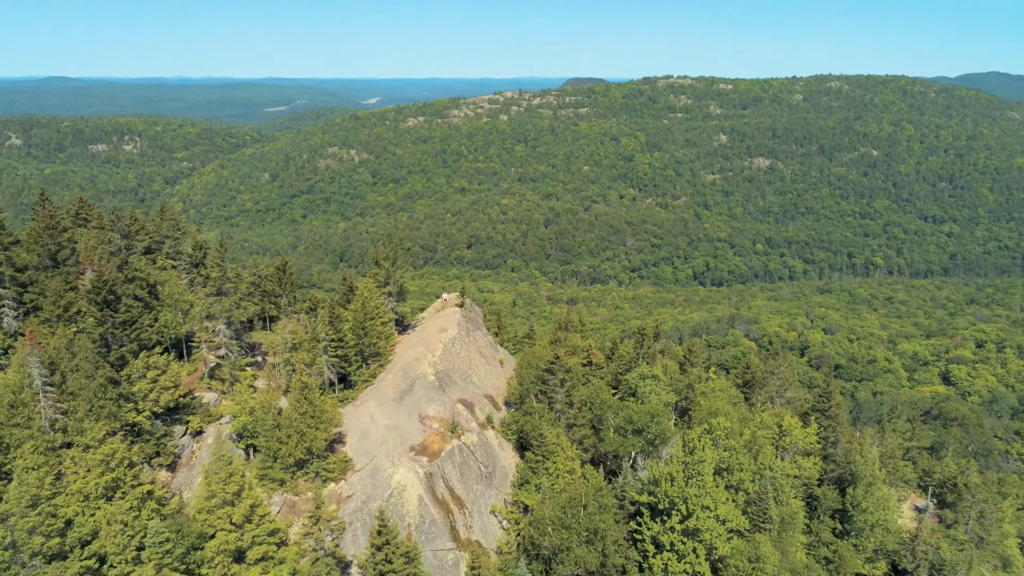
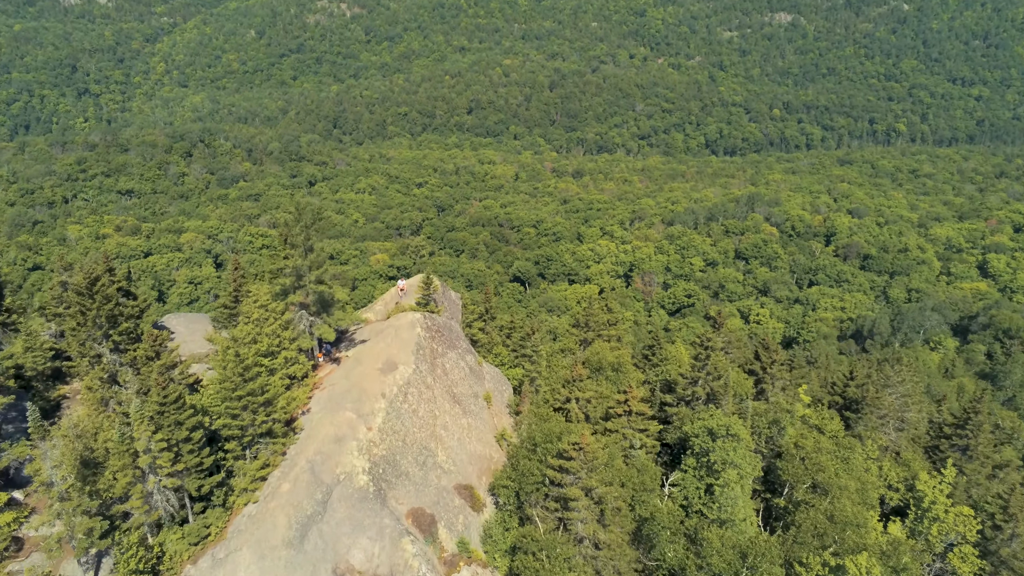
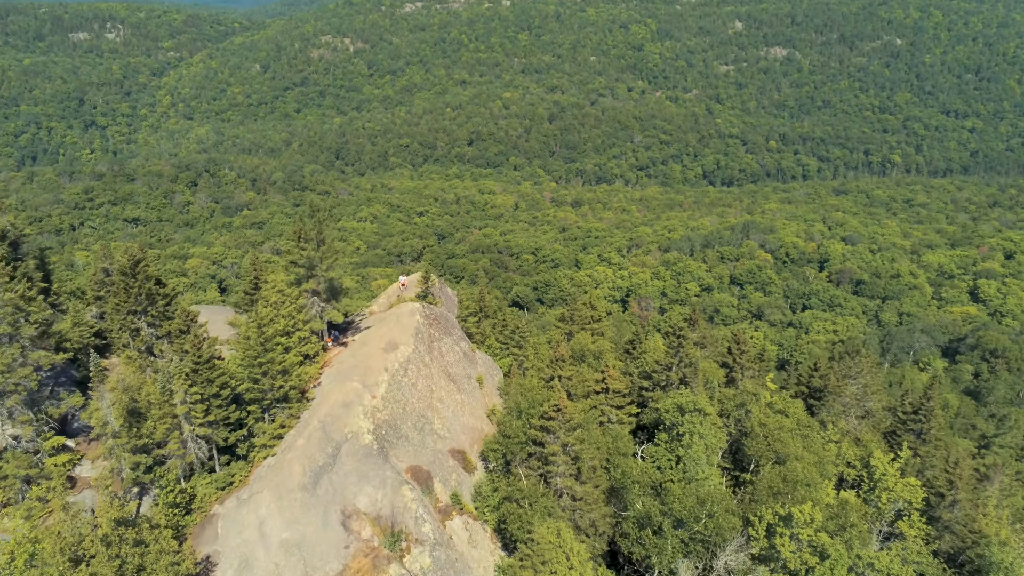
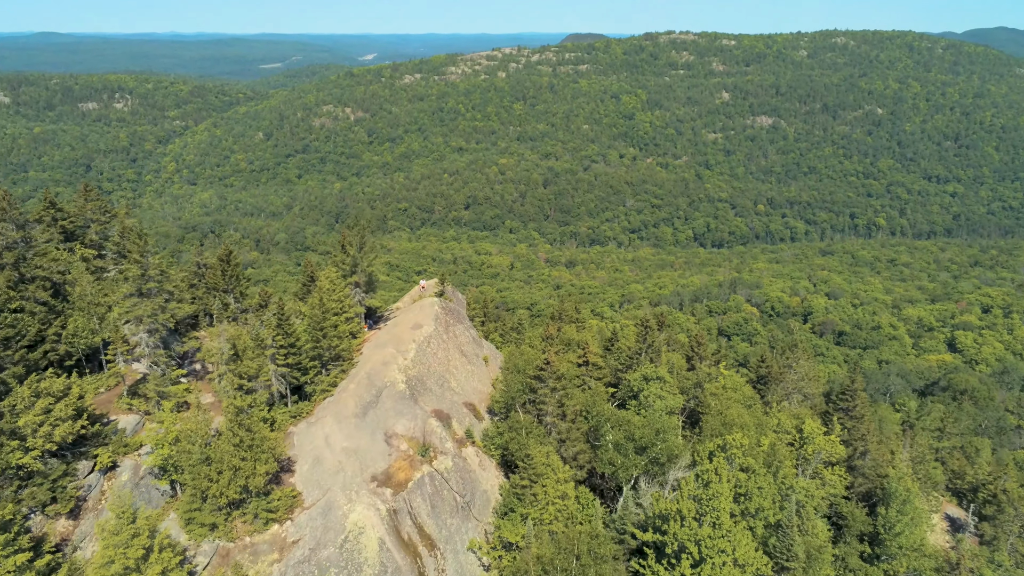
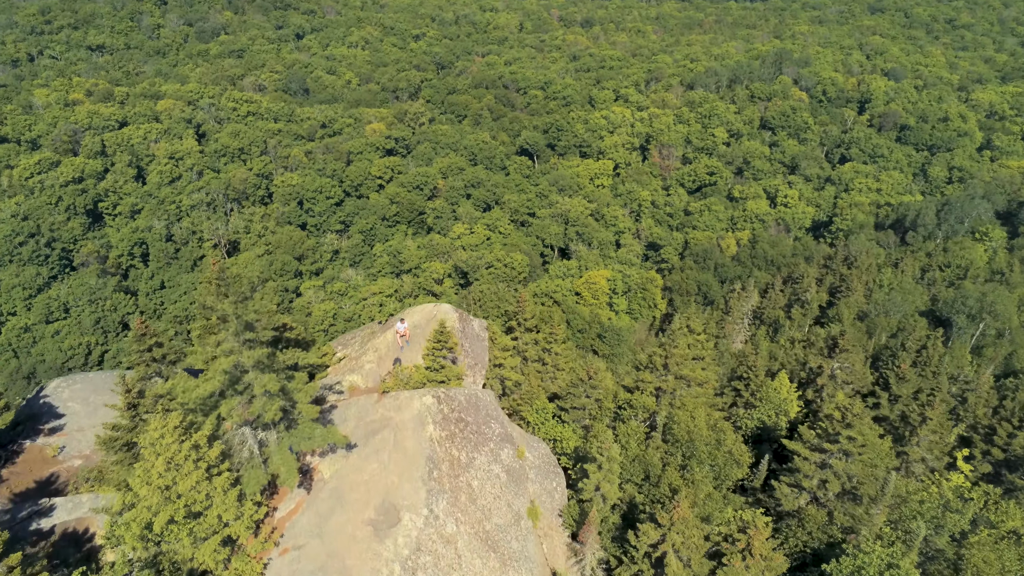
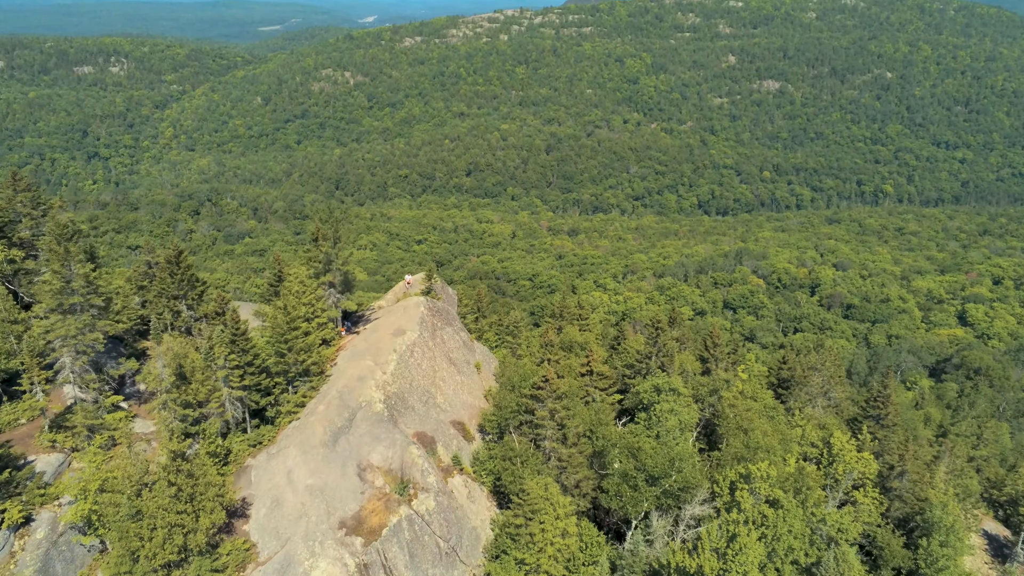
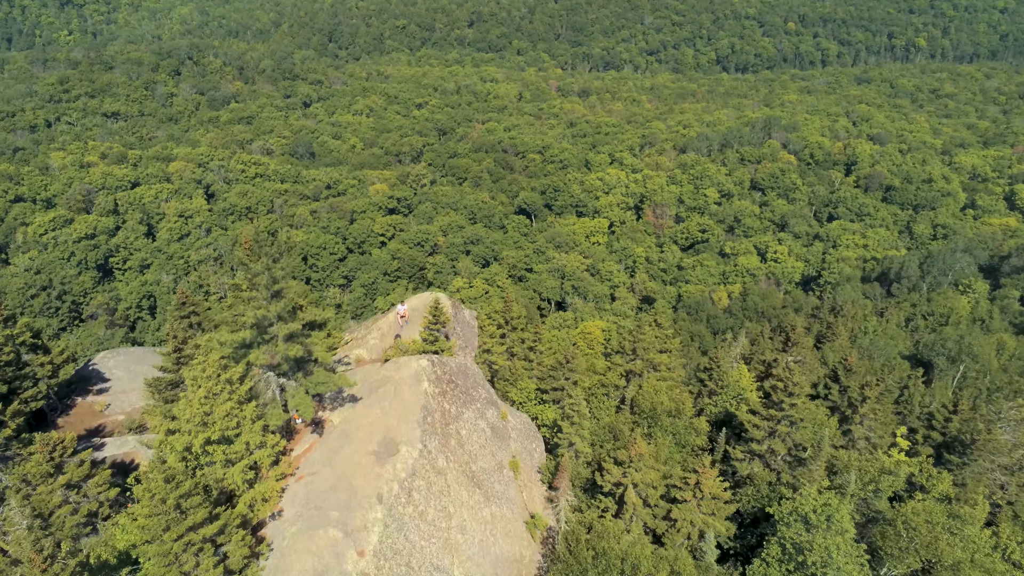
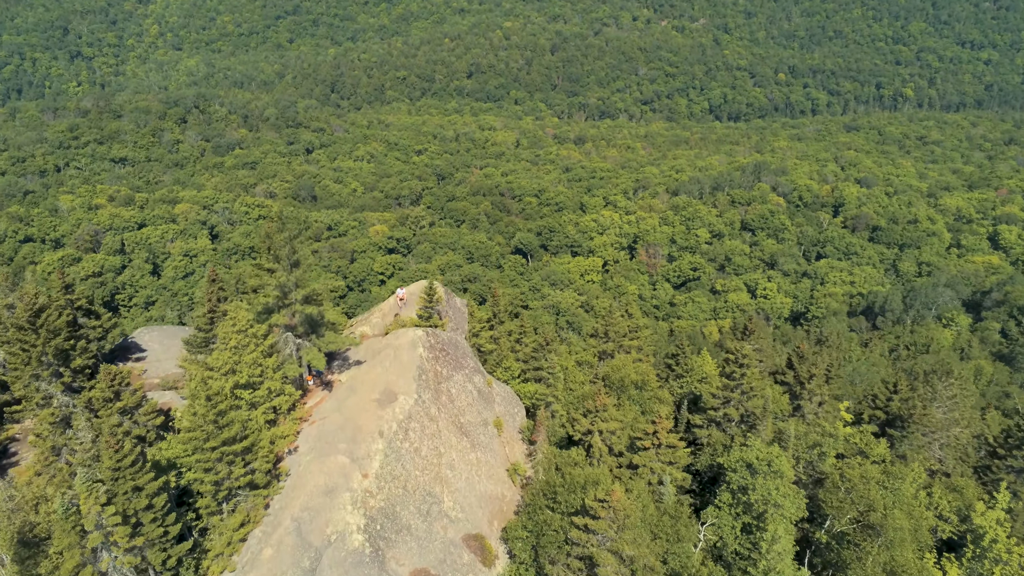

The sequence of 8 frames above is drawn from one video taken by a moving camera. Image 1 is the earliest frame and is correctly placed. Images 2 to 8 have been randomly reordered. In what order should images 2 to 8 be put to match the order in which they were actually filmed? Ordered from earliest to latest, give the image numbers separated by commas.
4, 6, 3, 2, 8, 7, 5
